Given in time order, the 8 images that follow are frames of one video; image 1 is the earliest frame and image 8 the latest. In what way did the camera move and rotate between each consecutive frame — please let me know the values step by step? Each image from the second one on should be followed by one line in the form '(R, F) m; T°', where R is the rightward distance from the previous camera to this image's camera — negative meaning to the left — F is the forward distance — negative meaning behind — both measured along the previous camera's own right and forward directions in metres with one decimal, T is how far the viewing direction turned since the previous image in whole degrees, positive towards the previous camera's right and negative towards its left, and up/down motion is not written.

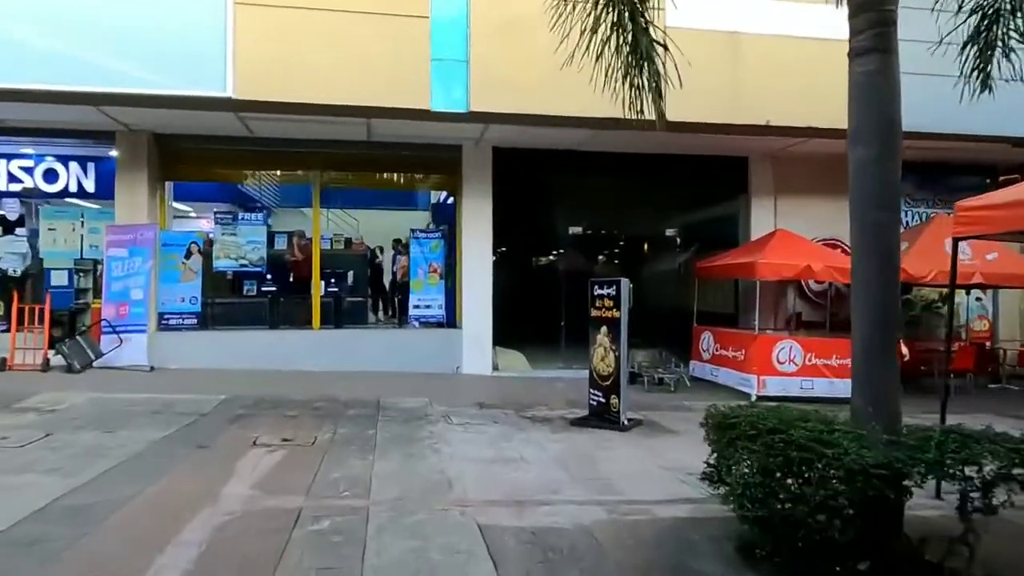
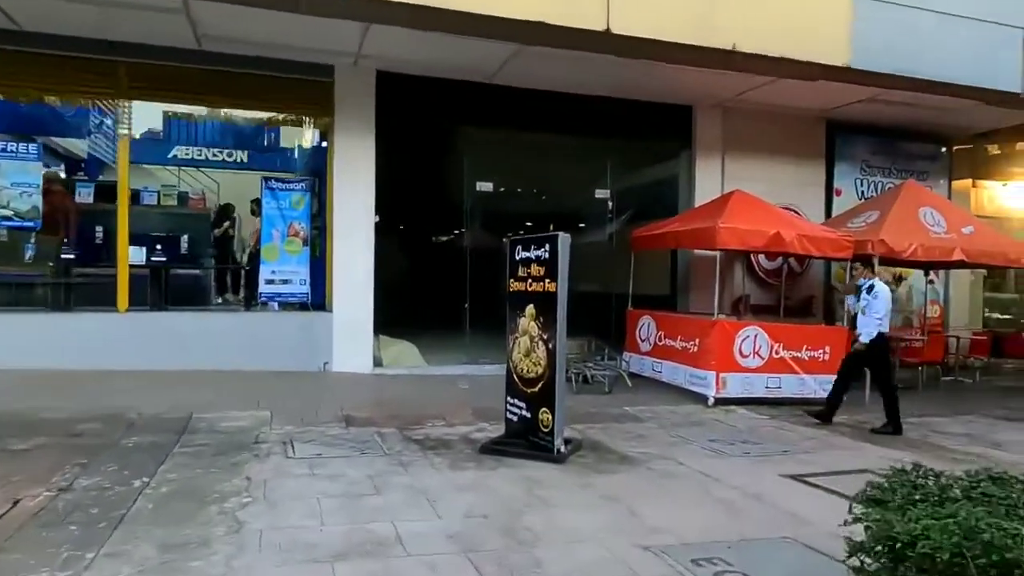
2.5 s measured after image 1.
(+0.2, +3.2) m; +9°
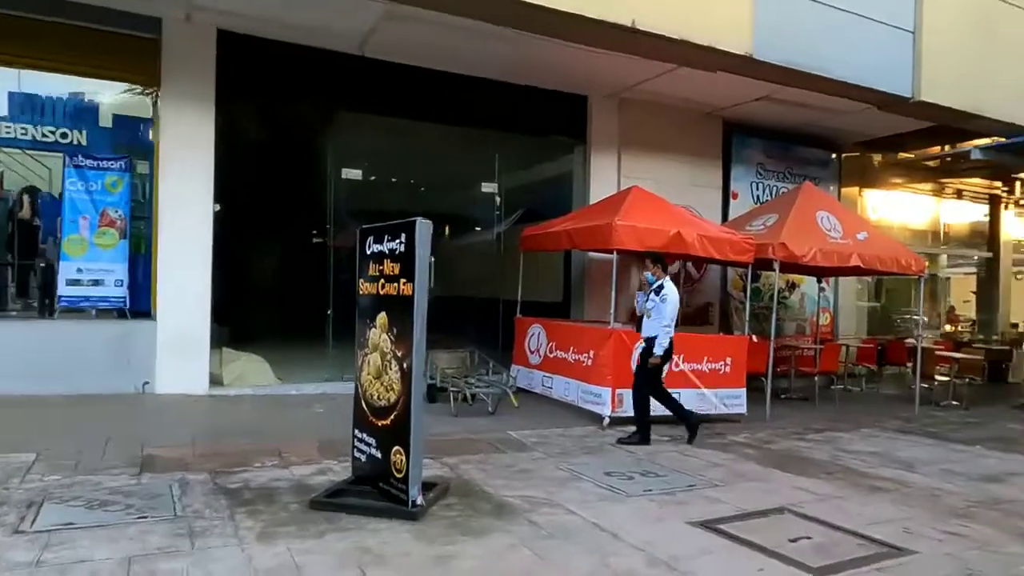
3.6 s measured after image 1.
(+0.4, +1.4) m; +9°
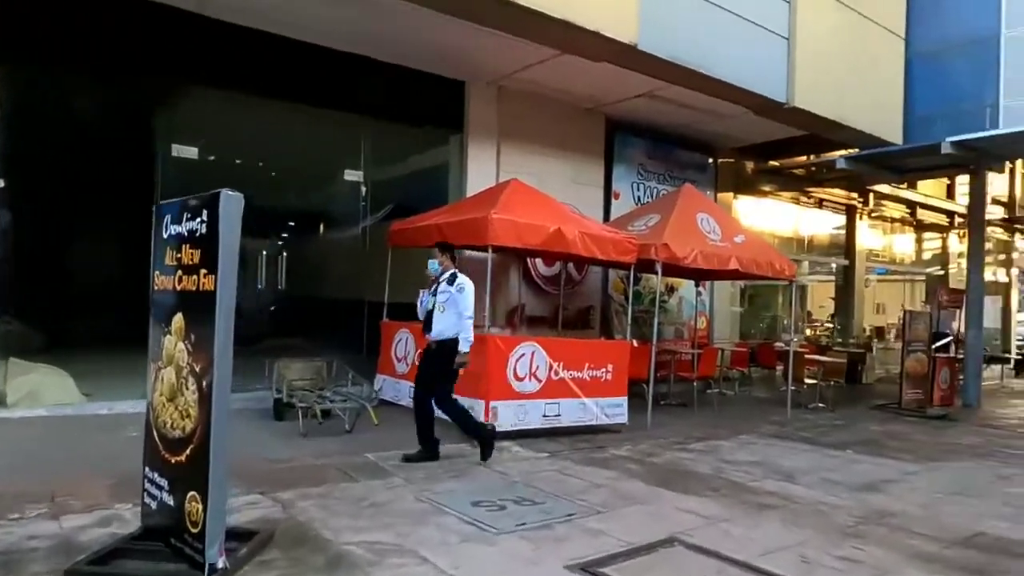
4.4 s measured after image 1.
(+0.2, +0.9) m; +10°
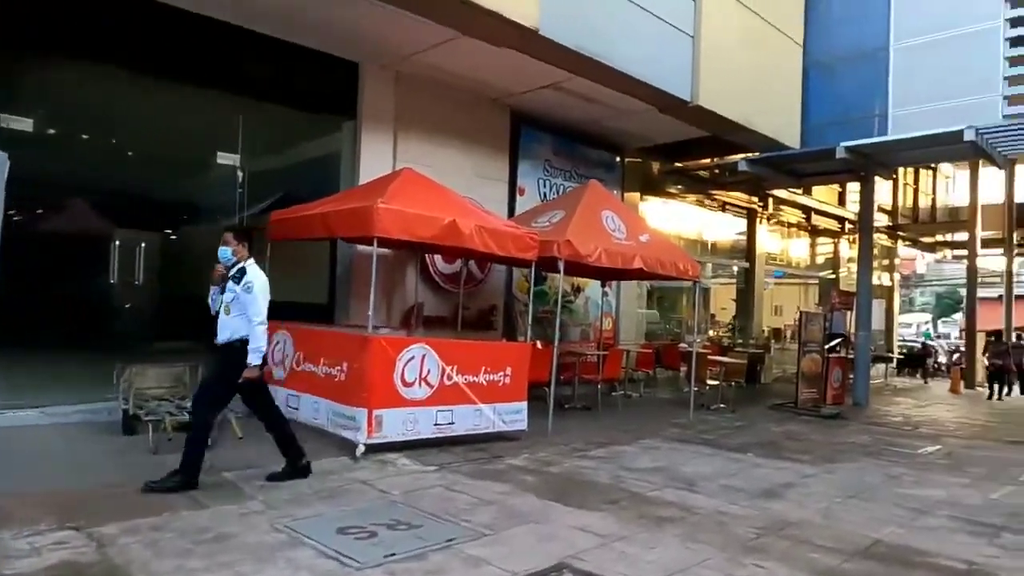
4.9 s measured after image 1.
(+0.3, +0.6) m; +7°
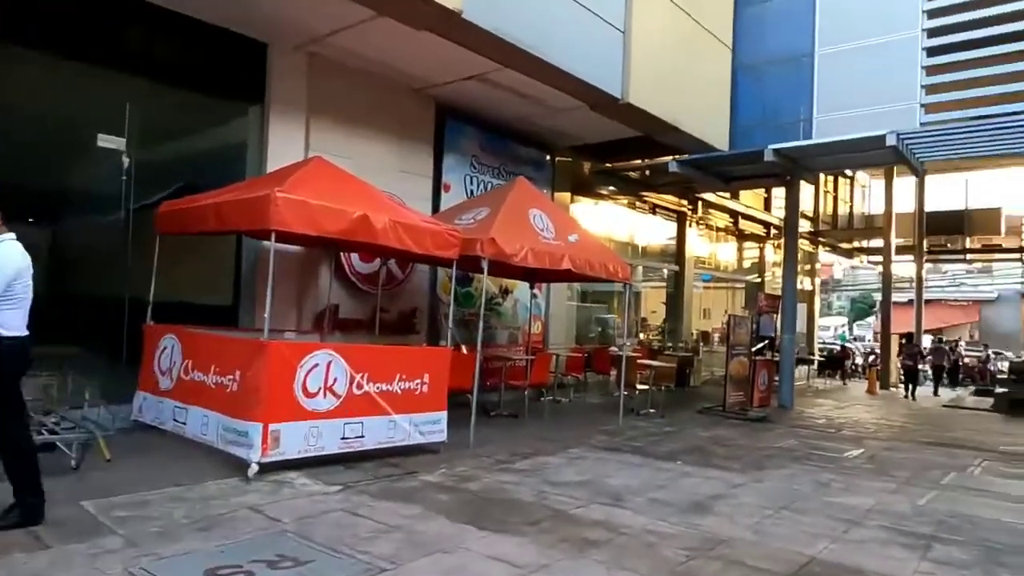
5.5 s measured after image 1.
(+0.2, +0.5) m; +6°
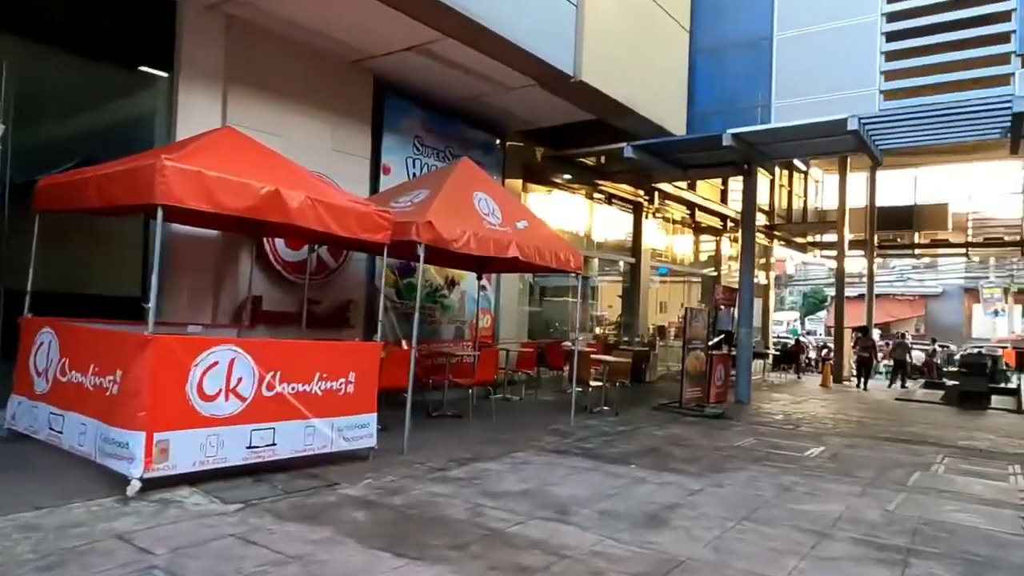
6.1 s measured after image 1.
(+0.2, +0.8) m; +3°
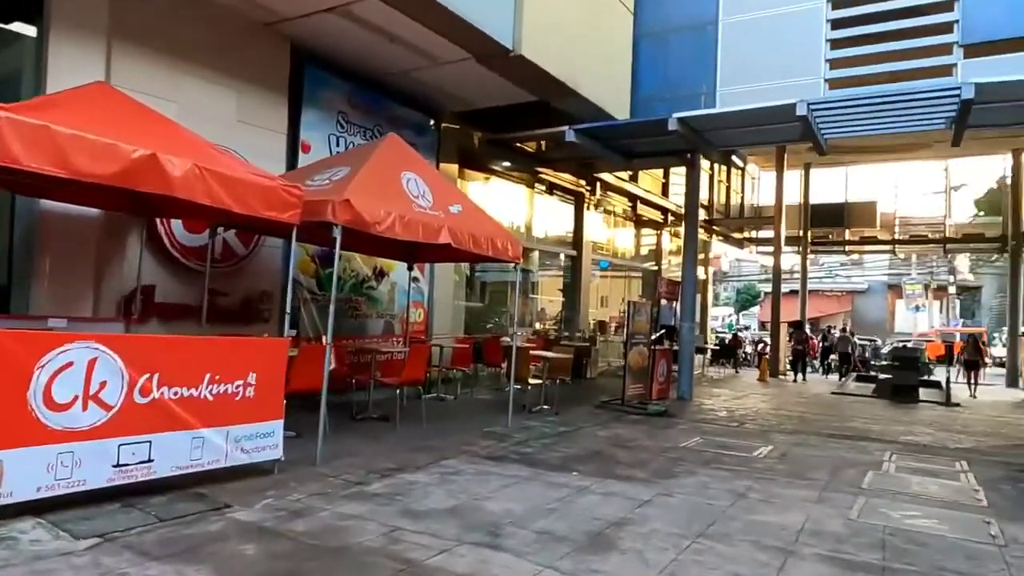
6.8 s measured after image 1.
(+0.1, +0.8) m; +5°
